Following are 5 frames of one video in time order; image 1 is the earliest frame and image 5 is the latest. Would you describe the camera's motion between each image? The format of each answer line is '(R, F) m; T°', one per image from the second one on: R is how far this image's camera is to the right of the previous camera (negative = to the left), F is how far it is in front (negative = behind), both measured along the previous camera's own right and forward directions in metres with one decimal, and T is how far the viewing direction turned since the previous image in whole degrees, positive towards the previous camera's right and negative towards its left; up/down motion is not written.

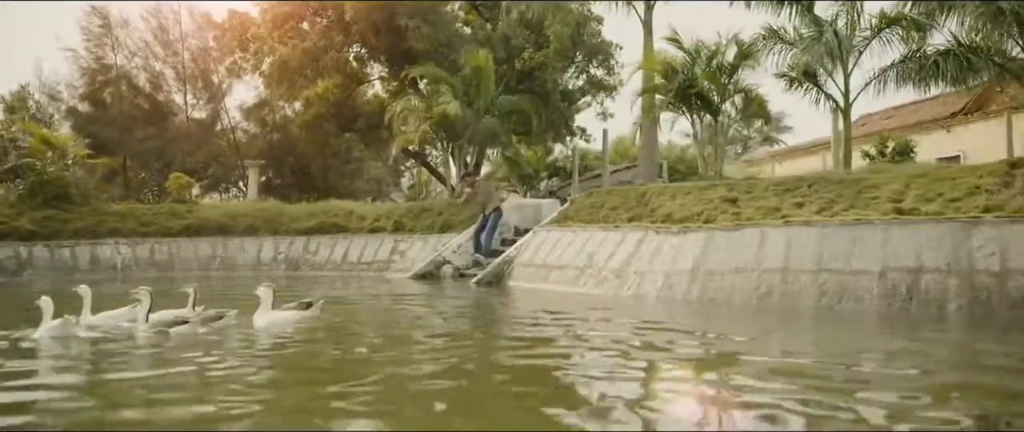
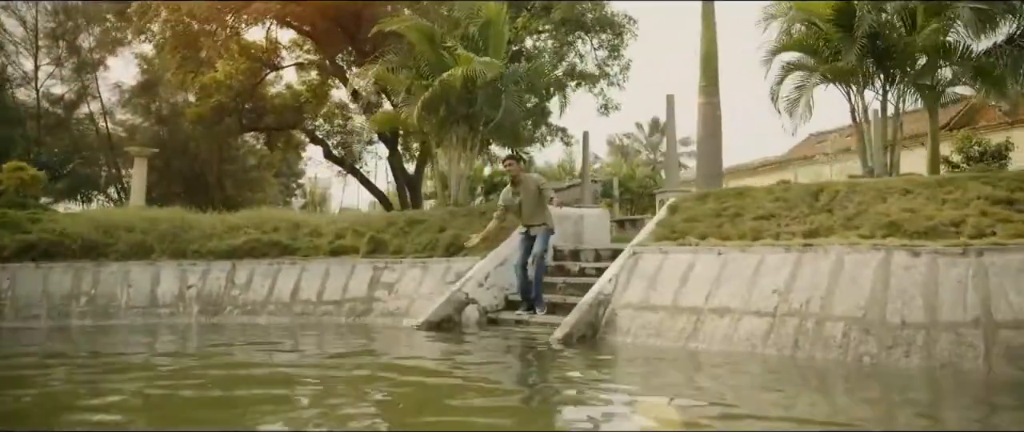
(-2.5, +5.6) m; +10°
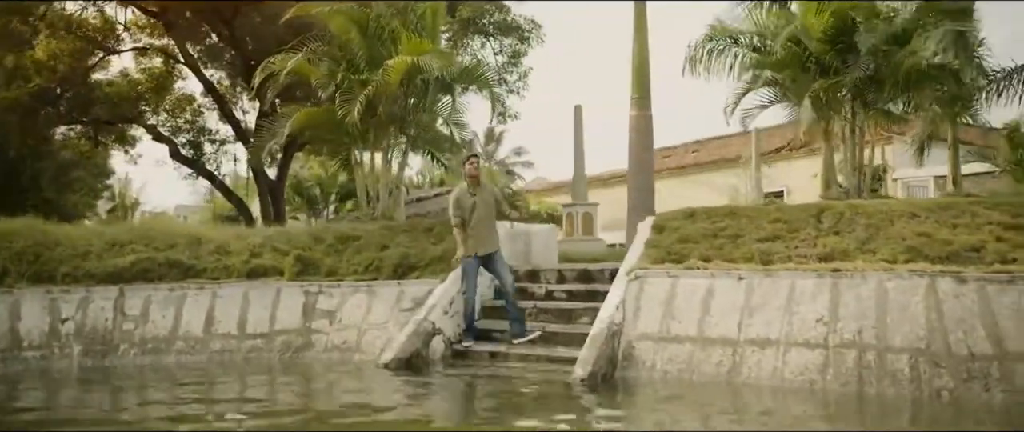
(-1.9, +1.3) m; +14°
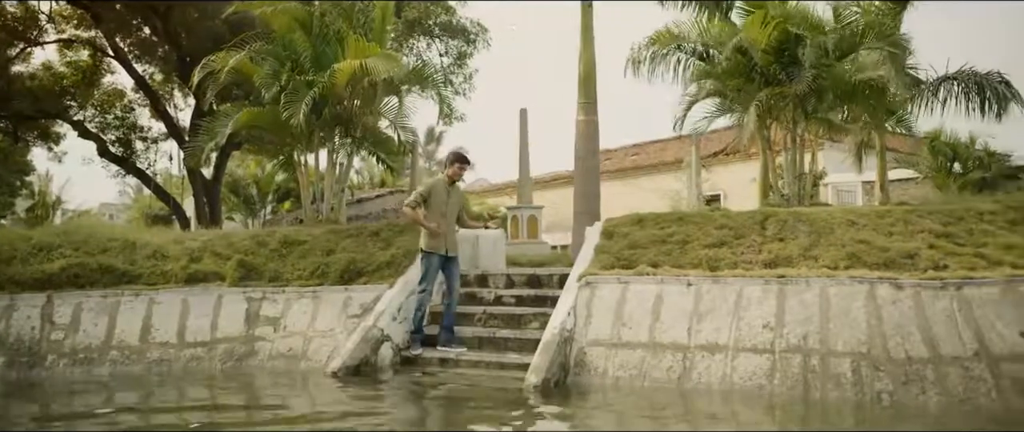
(-0.1, 0.0) m; +5°
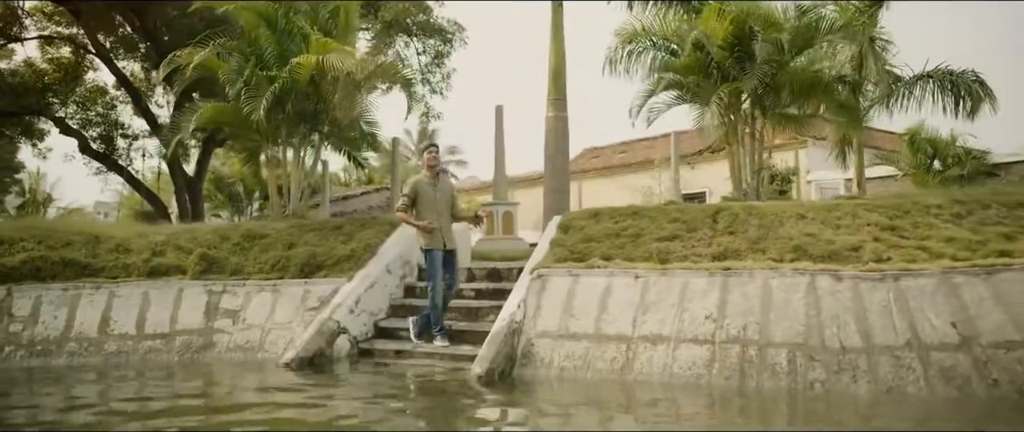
(+0.5, -0.1) m; 0°
